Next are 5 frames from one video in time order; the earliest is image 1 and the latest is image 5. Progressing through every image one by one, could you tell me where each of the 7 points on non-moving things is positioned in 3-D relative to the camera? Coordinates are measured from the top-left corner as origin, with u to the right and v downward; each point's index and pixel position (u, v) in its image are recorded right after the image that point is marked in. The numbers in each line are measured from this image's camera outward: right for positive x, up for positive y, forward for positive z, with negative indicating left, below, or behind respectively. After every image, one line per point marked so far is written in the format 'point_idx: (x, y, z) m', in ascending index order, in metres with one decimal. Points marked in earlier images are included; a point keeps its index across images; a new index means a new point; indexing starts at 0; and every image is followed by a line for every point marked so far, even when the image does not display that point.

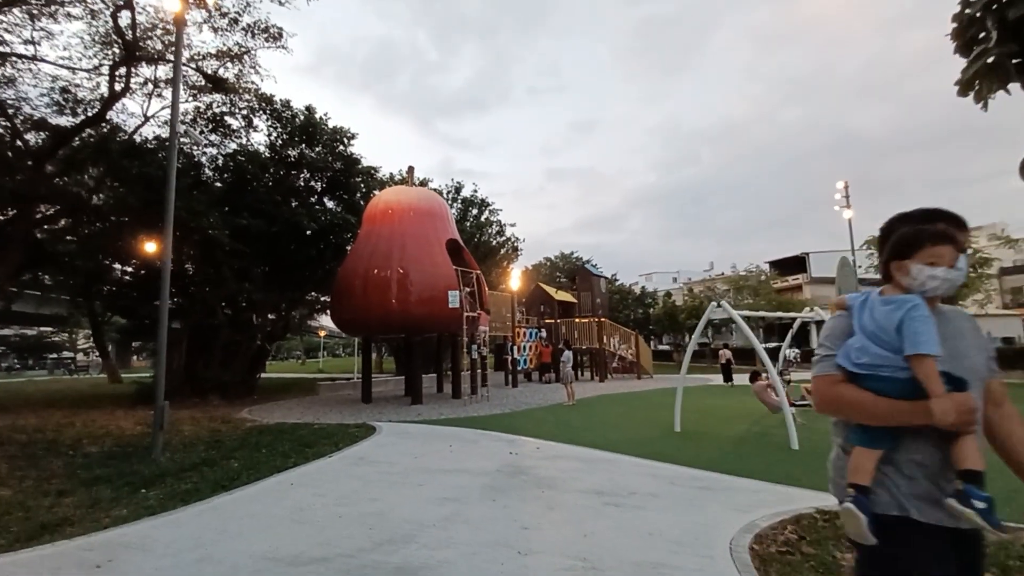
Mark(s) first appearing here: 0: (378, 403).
0: (-4.0, -3.5, +14.9) m
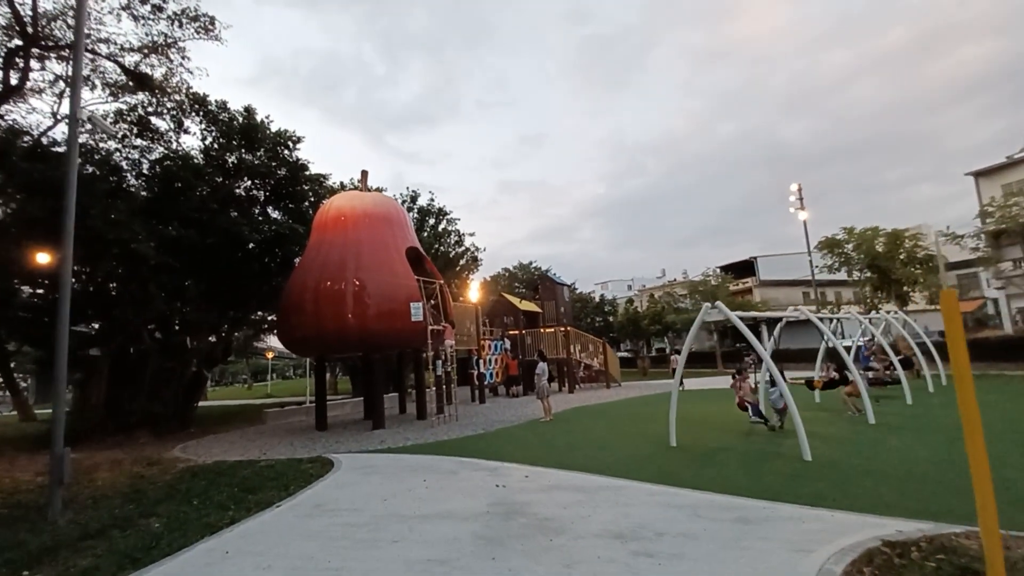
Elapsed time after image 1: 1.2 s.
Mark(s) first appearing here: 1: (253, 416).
0: (-4.9, -3.9, +13.5) m
1: (-9.4, -4.7, +17.9) m
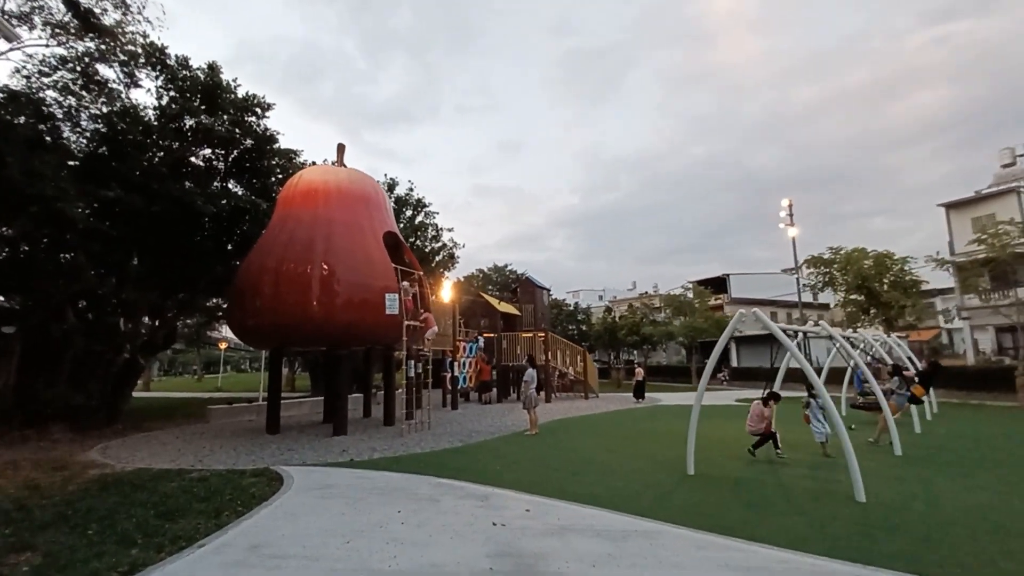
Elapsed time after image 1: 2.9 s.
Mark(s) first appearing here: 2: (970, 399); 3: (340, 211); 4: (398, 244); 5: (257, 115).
0: (-5.4, -3.5, +11.8) m
1: (-10.2, -4.0, +15.9) m
2: (+18.4, -4.5, +19.8) m
3: (-4.1, +1.8, +11.7) m
4: (-3.0, +1.2, +13.1) m
5: (-8.1, +5.5, +15.6) m
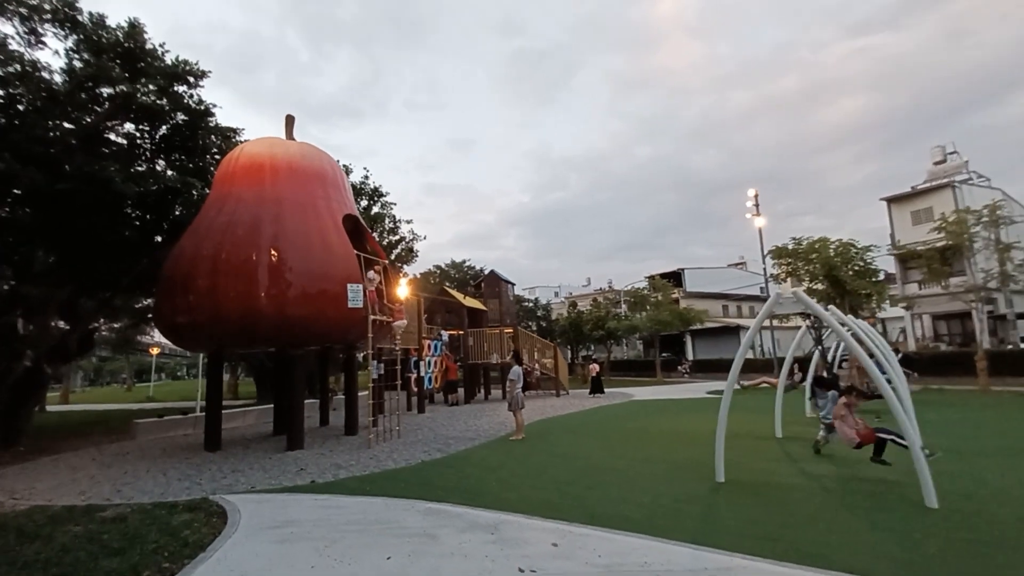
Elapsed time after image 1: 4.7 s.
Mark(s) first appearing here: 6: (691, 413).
0: (-5.8, -3.4, +10.1) m
1: (-11.0, -3.9, +13.8) m
2: (+17.2, -4.0, +20.4) m
3: (-4.5, +2.0, +10.2) m
4: (-3.6, +1.4, +11.6) m
5: (-8.9, +5.6, +13.6) m
6: (+4.4, -3.1, +12.1) m
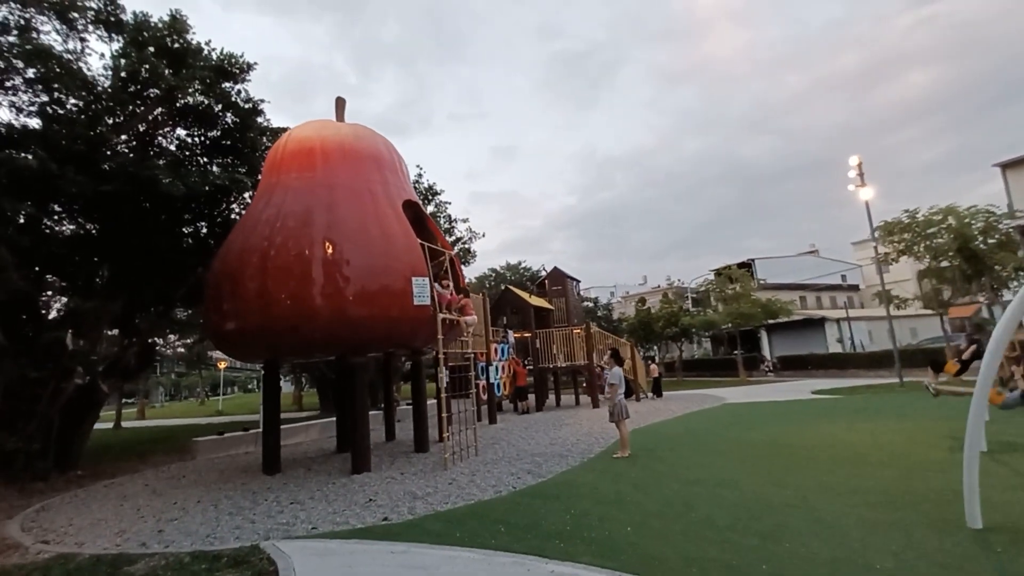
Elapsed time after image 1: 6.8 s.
0: (-4.0, -3.4, +9.0) m
1: (-8.8, -4.2, +13.1) m
2: (+19.9, -2.9, +16.8) m
3: (-3.0, +2.1, +8.9) m
4: (-1.9, +1.5, +10.2) m
5: (-7.2, +5.4, +12.8) m
6: (+6.3, -2.6, +9.8) m
